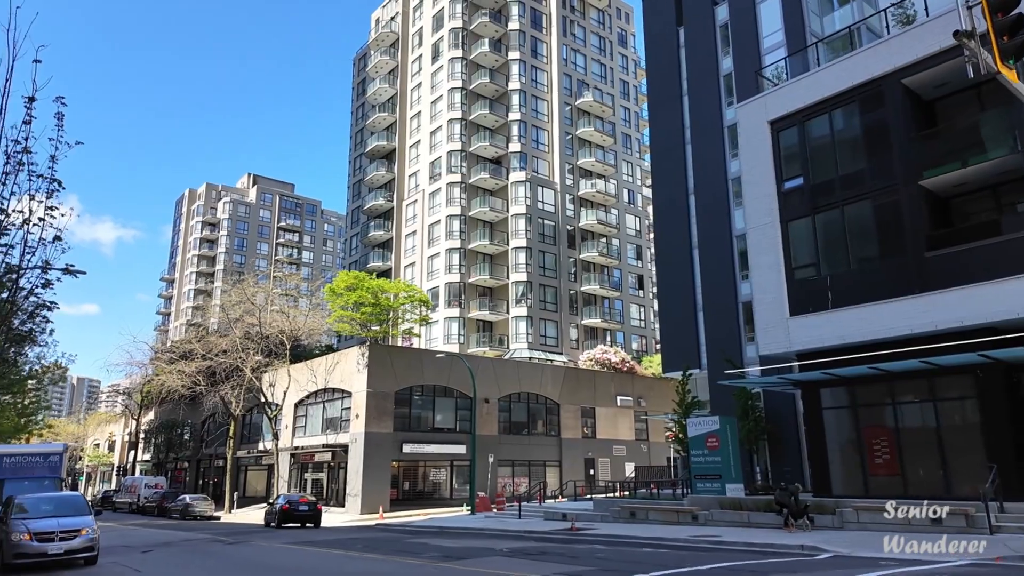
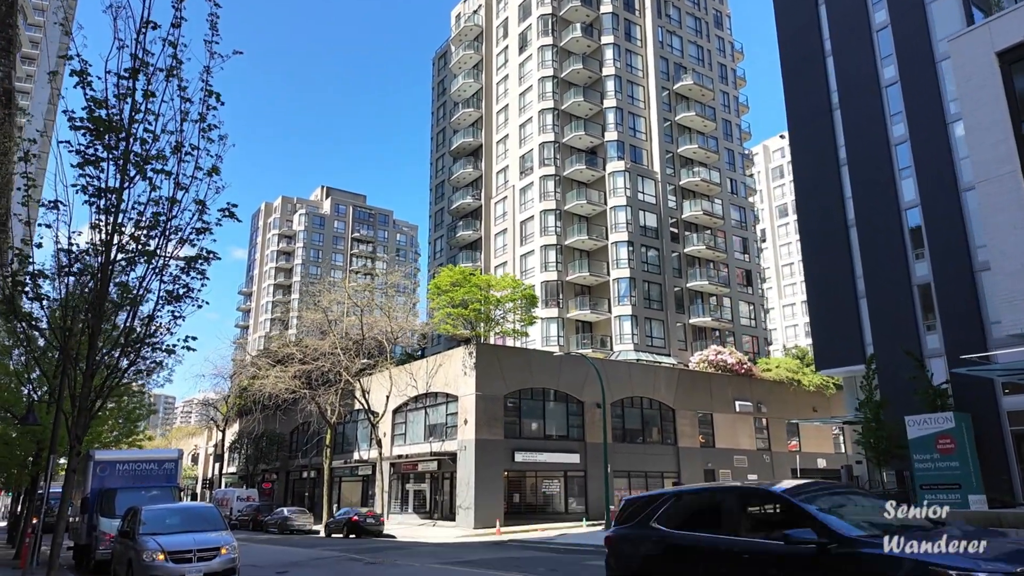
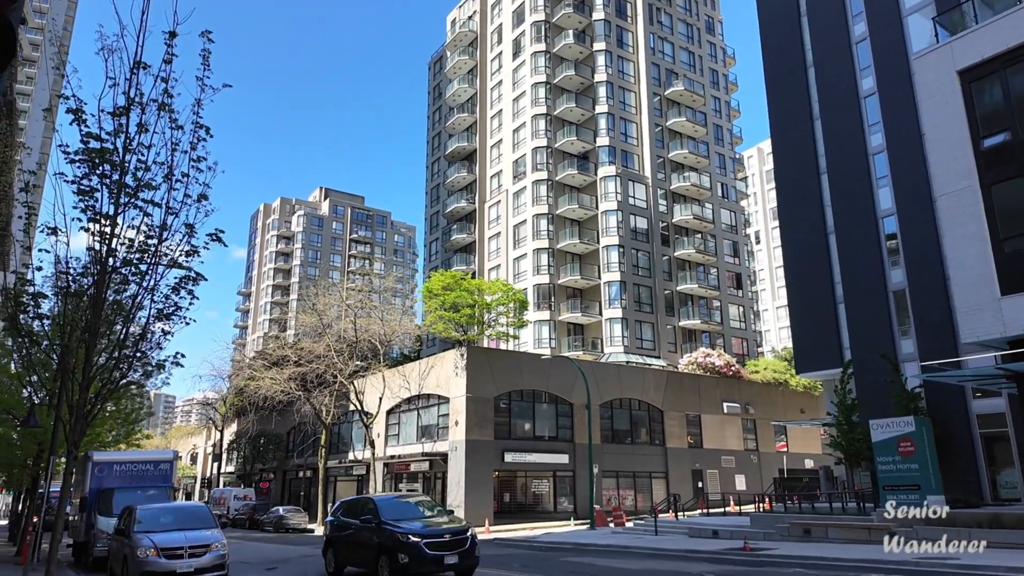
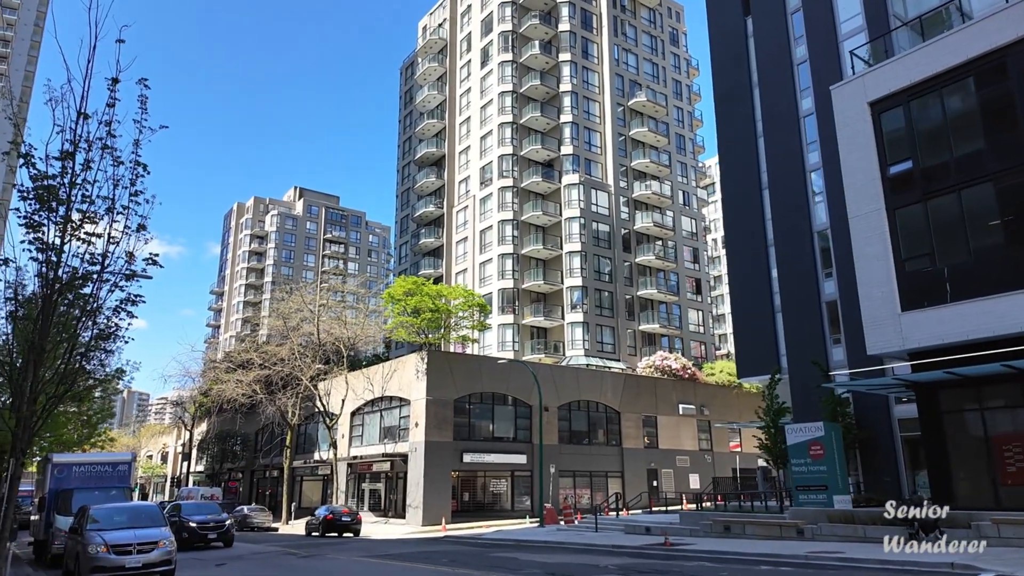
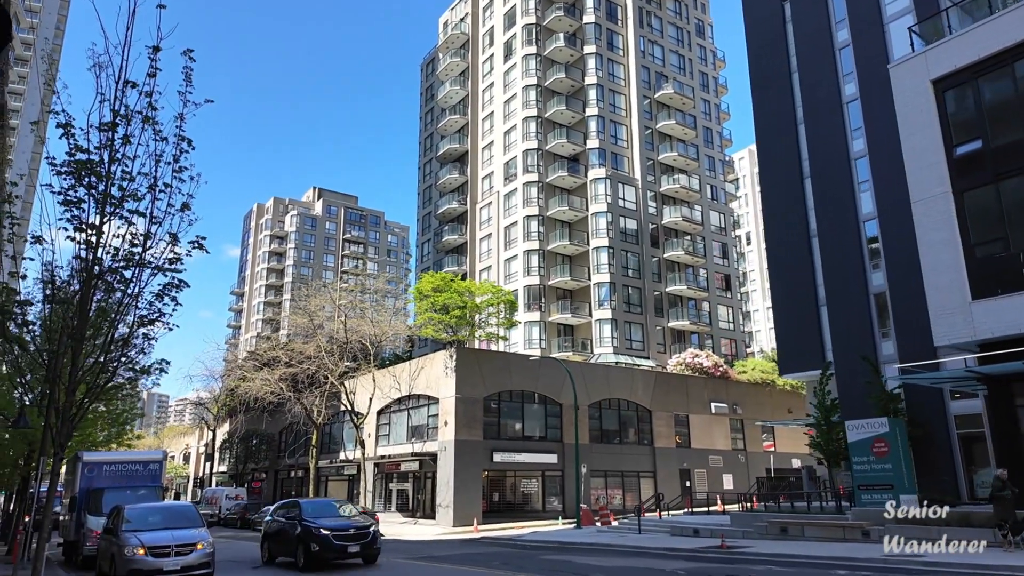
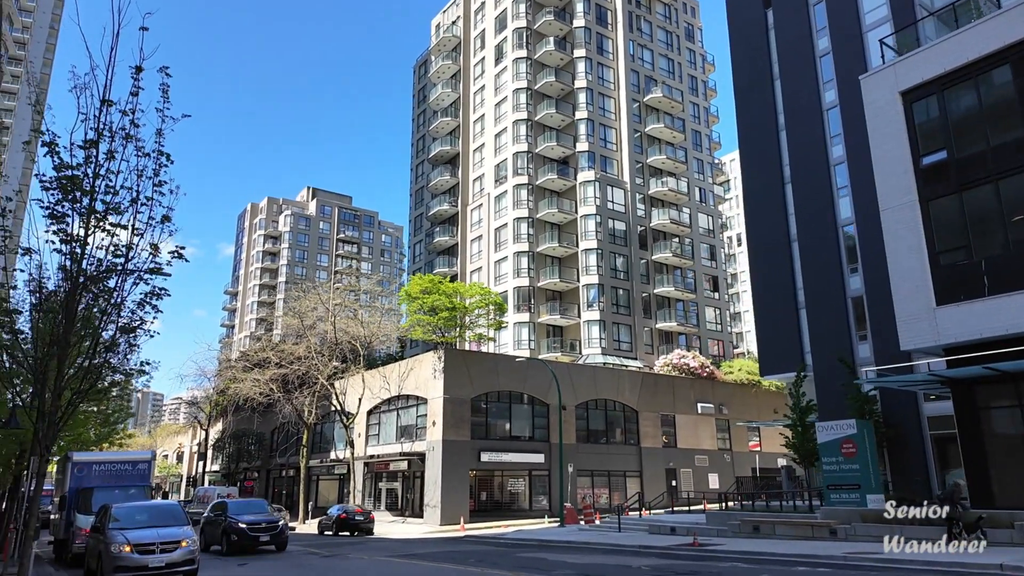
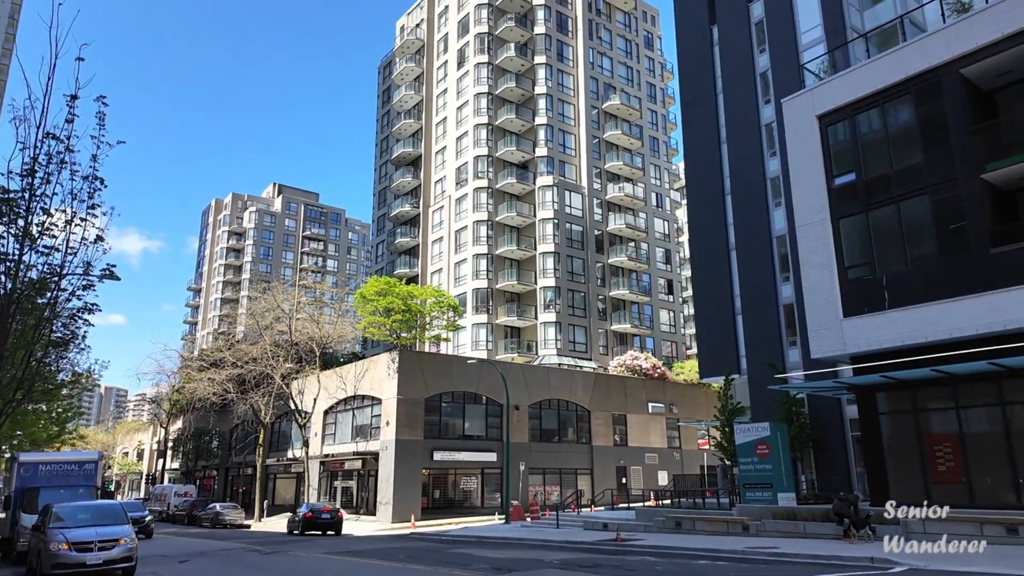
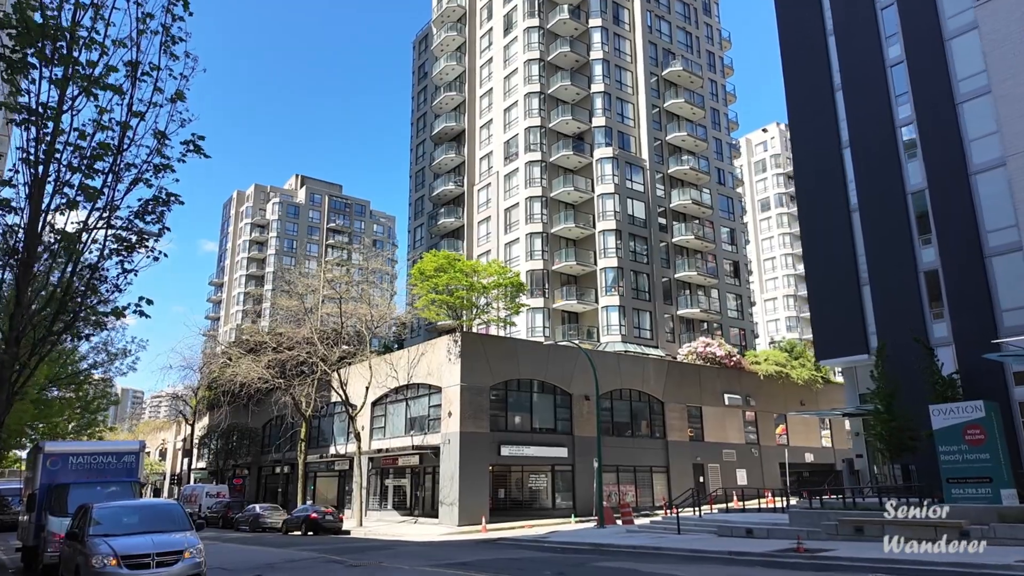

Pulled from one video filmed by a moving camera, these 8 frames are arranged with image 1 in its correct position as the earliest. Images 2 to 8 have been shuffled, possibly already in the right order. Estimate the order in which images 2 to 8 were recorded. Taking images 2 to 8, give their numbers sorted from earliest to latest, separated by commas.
7, 4, 6, 5, 3, 2, 8
